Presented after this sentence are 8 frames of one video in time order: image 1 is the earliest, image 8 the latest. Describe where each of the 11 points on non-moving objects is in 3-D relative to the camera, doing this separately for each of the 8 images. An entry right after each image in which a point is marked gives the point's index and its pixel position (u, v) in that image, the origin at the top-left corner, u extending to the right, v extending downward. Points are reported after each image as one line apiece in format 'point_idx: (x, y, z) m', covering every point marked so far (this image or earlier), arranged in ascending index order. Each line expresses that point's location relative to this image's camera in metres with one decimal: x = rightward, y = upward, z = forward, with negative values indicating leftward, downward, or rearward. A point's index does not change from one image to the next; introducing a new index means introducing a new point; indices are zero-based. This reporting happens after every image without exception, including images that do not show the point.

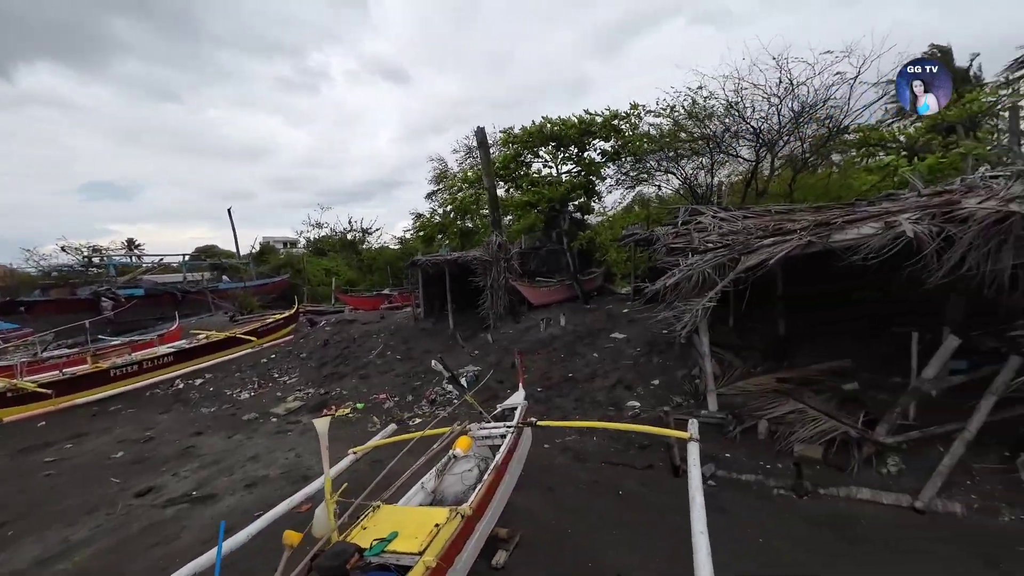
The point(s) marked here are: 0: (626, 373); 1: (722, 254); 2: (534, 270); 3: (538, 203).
0: (+2.8, -2.1, +10.8) m
1: (+3.5, +0.6, +7.2) m
2: (+0.9, +0.7, +18.2) m
3: (+1.2, +3.5, +17.8) m
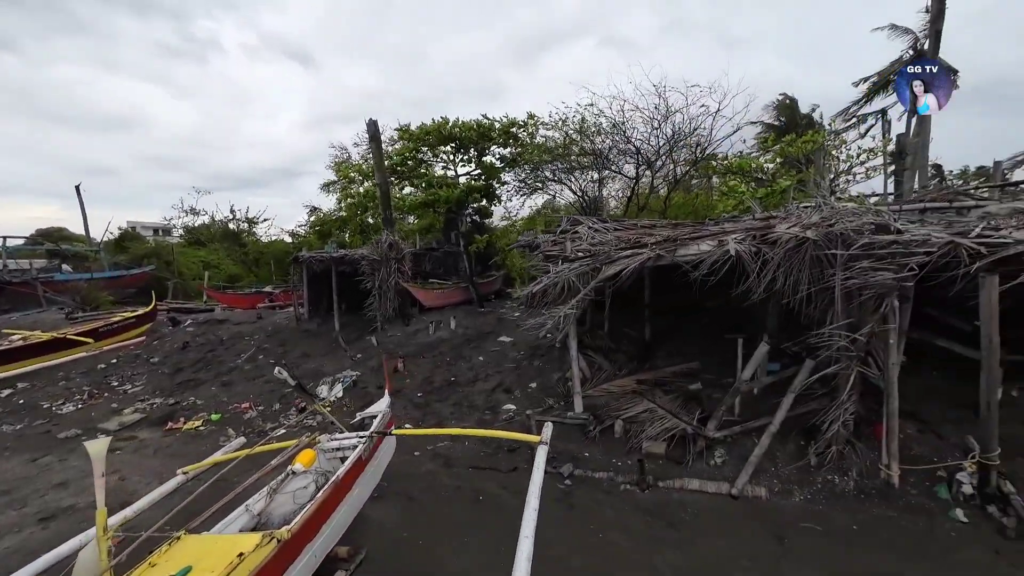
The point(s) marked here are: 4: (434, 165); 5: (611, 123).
0: (-0.1, -2.3, +10.9) m
1: (+1.3, +0.4, +7.6) m
2: (-3.4, +0.7, +17.8) m
3: (-3.0, +3.5, +17.5) m
4: (-3.3, +5.2, +18.2) m
5: (+3.6, +6.1, +15.9) m
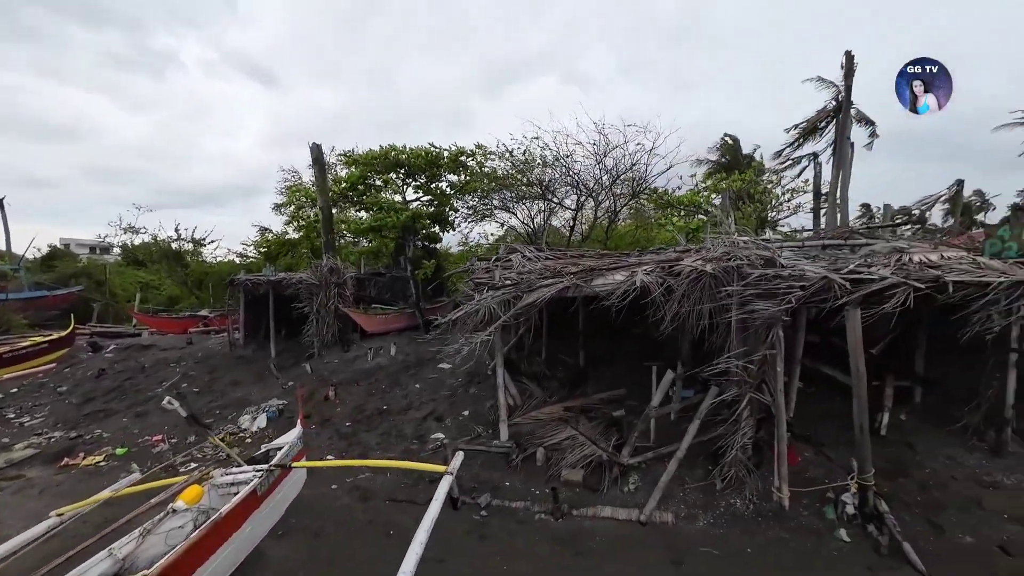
0: (-1.8, -2.9, +10.8) m
1: (-0.1, -0.1, +7.8) m
2: (-5.6, -0.4, +17.5) m
3: (-5.2, +2.4, +17.5) m
4: (-5.5, +4.1, +18.2) m
5: (+1.6, +5.1, +16.6) m
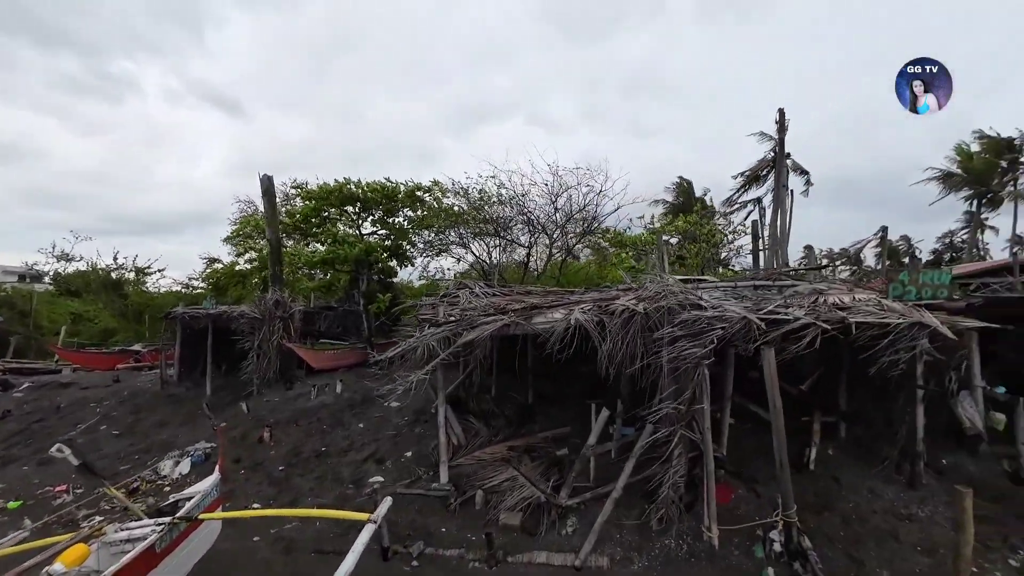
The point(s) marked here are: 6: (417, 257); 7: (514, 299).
0: (-3.1, -3.8, +10.4) m
1: (-1.2, -0.7, +7.7) m
2: (-7.4, -1.7, +17.0) m
3: (-7.0, +1.1, +17.2) m
4: (-7.3, +2.7, +18.0) m
5: (-0.1, +3.7, +17.0) m
6: (-4.1, +1.4, +18.9) m
7: (0.0, -0.2, +9.1) m
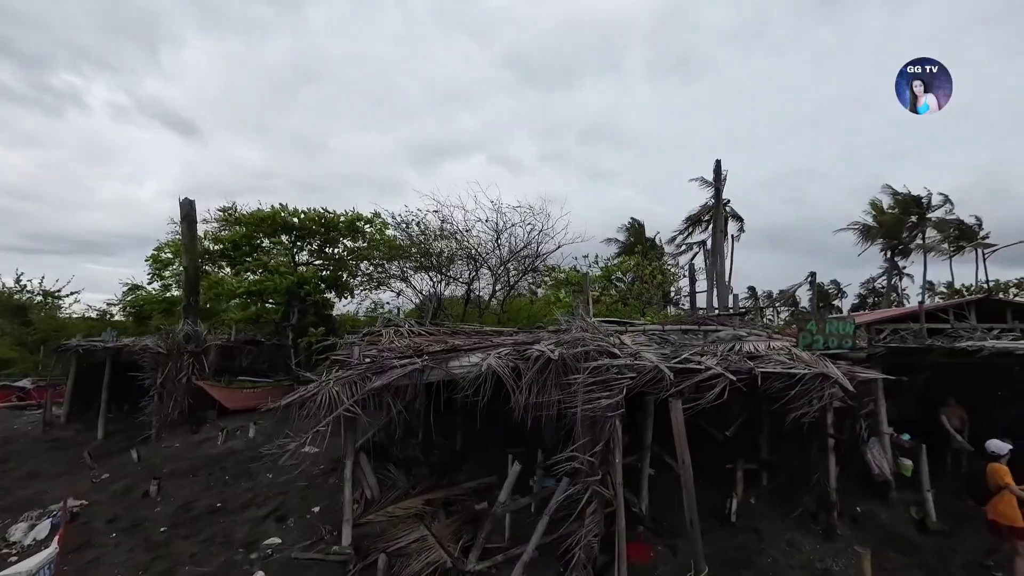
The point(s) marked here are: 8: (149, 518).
0: (-4.9, -4.6, +9.4) m
1: (-2.6, -1.4, +7.1) m
2: (-9.7, -2.9, +15.7) m
3: (-9.2, -0.1, +16.1) m
4: (-9.6, +1.4, +17.1) m
5: (-2.4, +2.3, +16.8) m
6: (-6.6, 0.0, +18.2) m
7: (-1.5, -1.1, +8.7) m
8: (-7.5, -4.8, +8.9) m
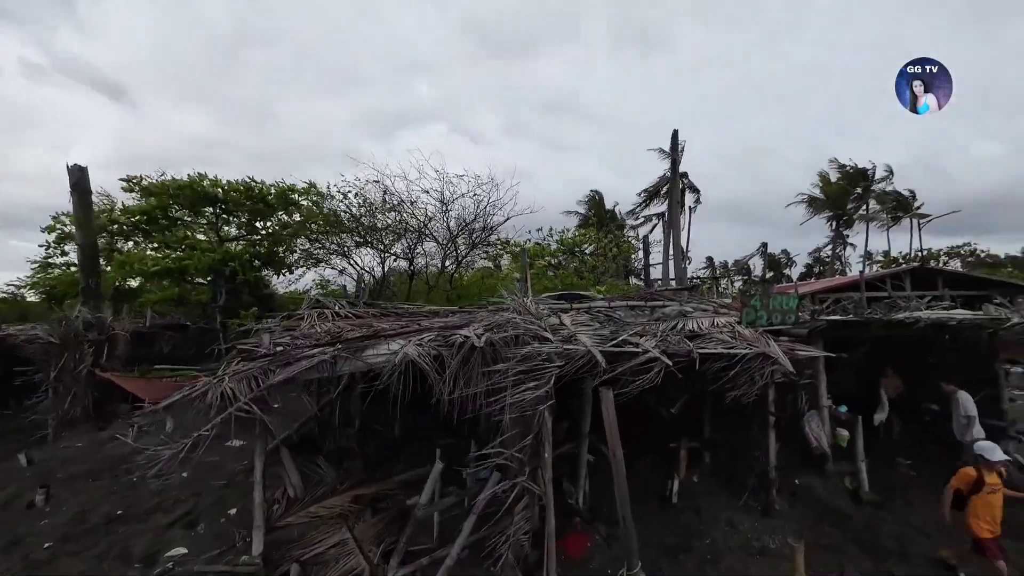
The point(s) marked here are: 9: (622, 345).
0: (-6.1, -4.2, +8.5) m
1: (-3.7, -1.1, +6.2) m
2: (-11.5, -2.2, +14.3) m
3: (-11.0, +0.6, +14.6) m
4: (-11.5, +2.2, +15.4) m
5: (-4.3, +3.2, +15.6) m
6: (-8.5, +0.9, +16.8) m
7: (-2.8, -0.7, +7.8) m
8: (-8.7, -4.5, +7.9) m
9: (+1.6, -0.8, +6.1) m
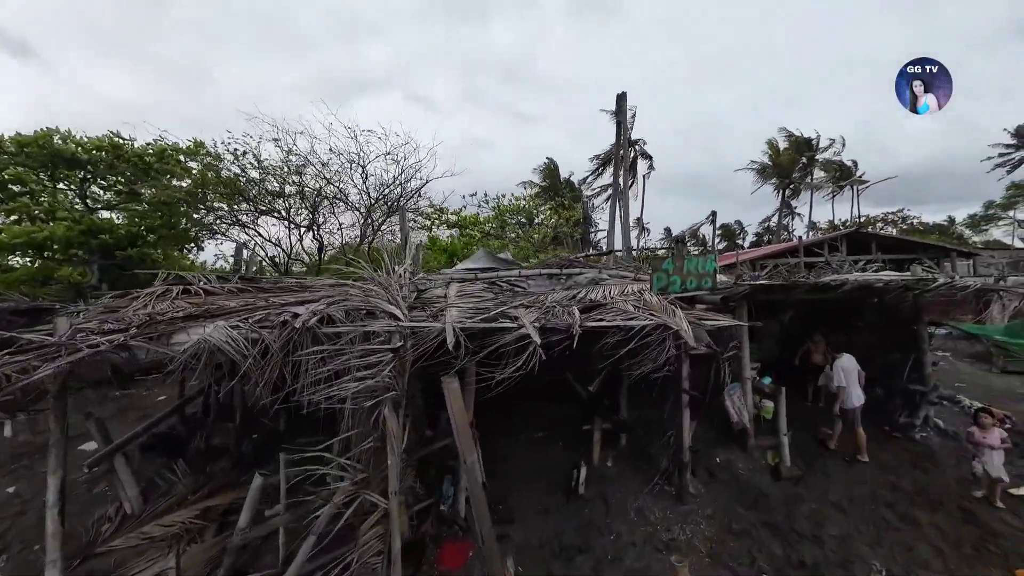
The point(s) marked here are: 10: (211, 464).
0: (-7.9, -3.8, +6.9) m
1: (-5.4, -0.8, +4.7) m
2: (-13.8, -1.6, +12.2) m
3: (-13.4, +1.2, +12.3) m
4: (-14.0, +2.9, +13.0) m
5: (-6.8, +4.0, +13.8) m
6: (-11.1, +1.7, +14.7) m
7: (-4.6, -0.2, +6.3) m
8: (-10.5, -4.1, +6.1) m
9: (-0.2, -0.4, +5.0) m
10: (-5.6, -3.2, +7.9) m
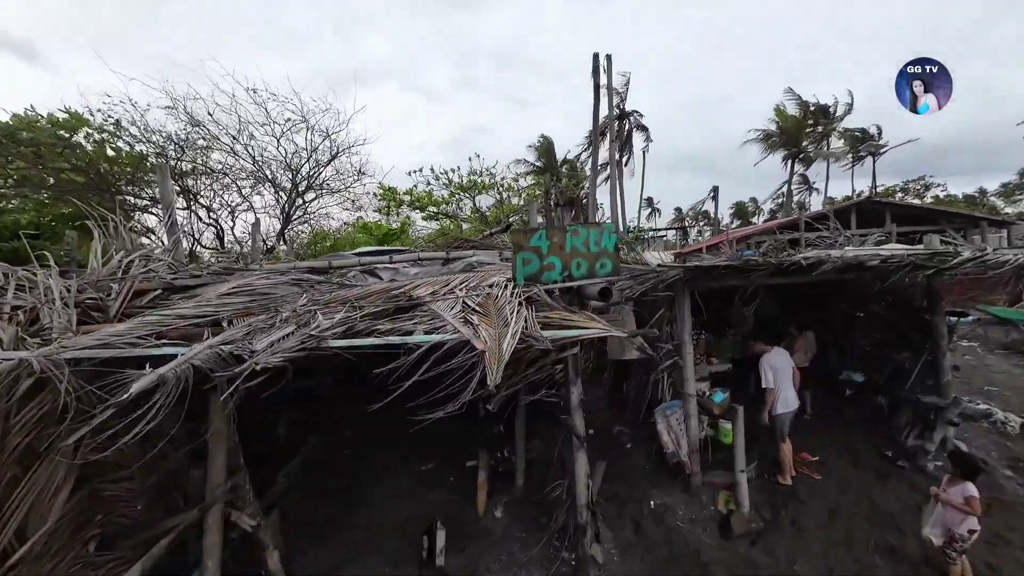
0: (-9.8, -3.9, +5.3) m
1: (-7.5, -0.9, +2.9) m
2: (-15.6, -1.6, +10.6) m
3: (-15.3, +1.2, +10.7) m
4: (-15.8, +2.9, +11.3) m
5: (-8.7, +4.2, +11.8) m
6: (-12.9, +1.8, +13.0) m
7: (-6.6, -0.2, +4.4) m
8: (-12.4, -4.3, +4.5) m
9: (-2.2, -0.3, +2.9) m
10: (-7.5, -3.2, +6.1) m
